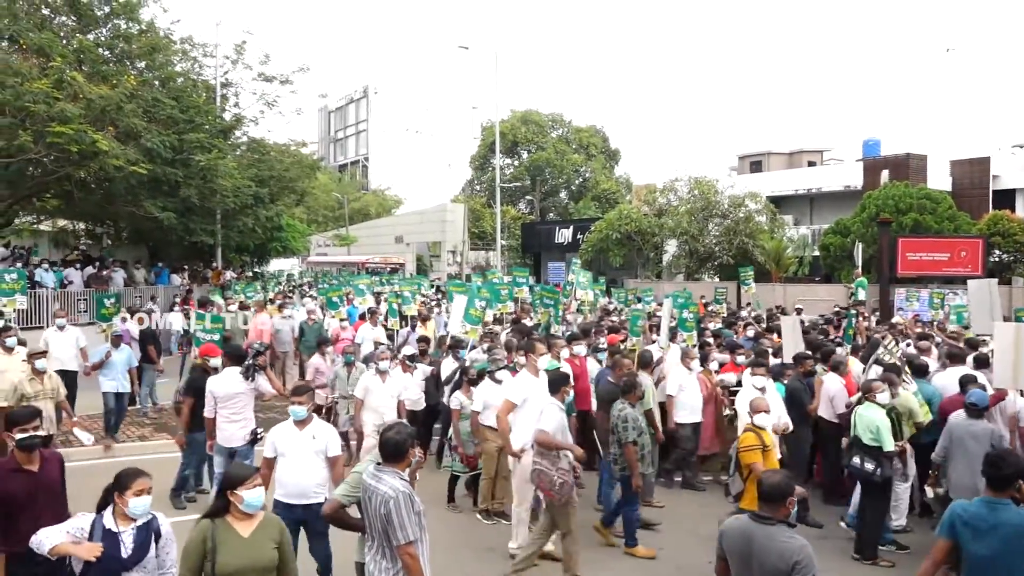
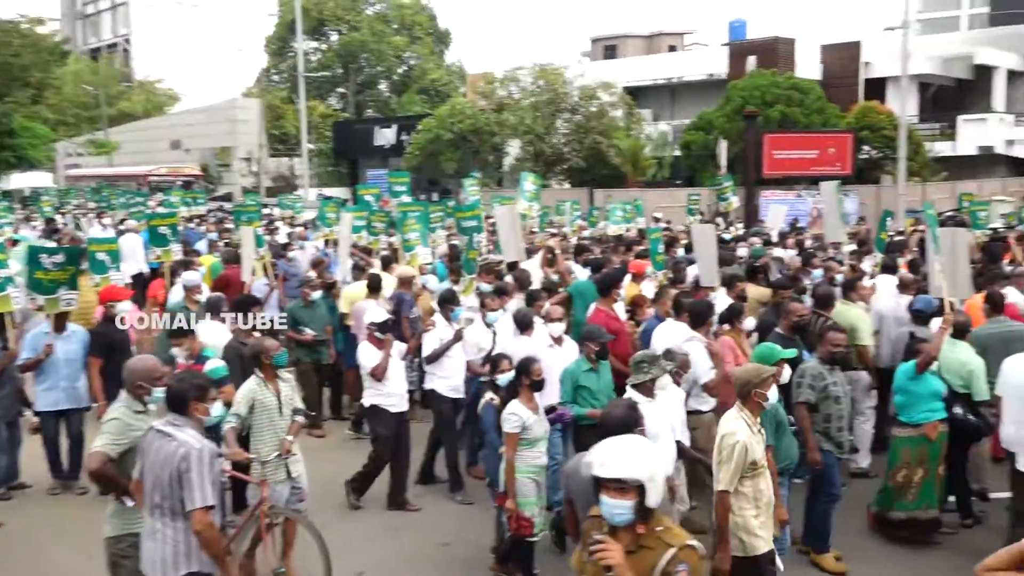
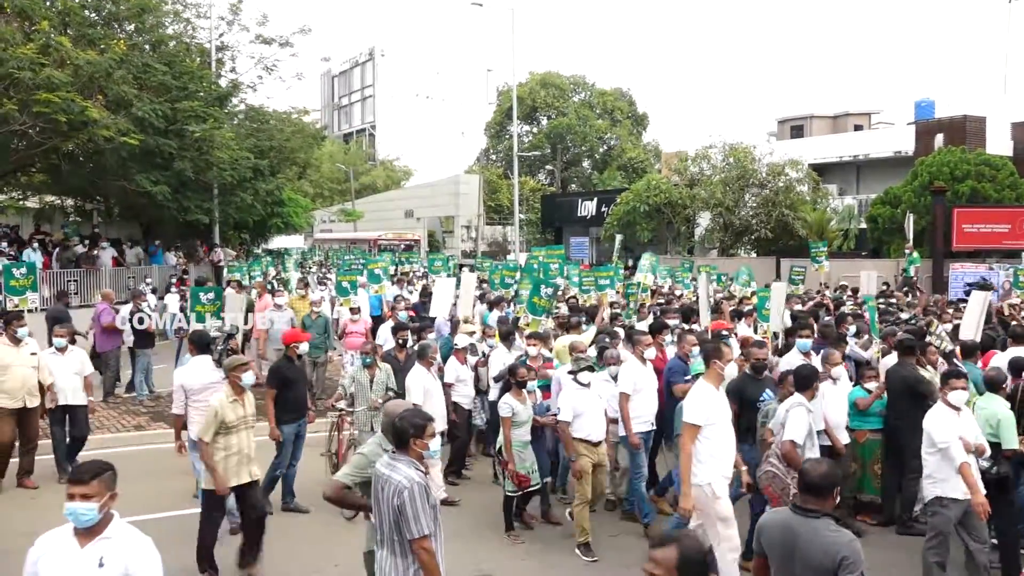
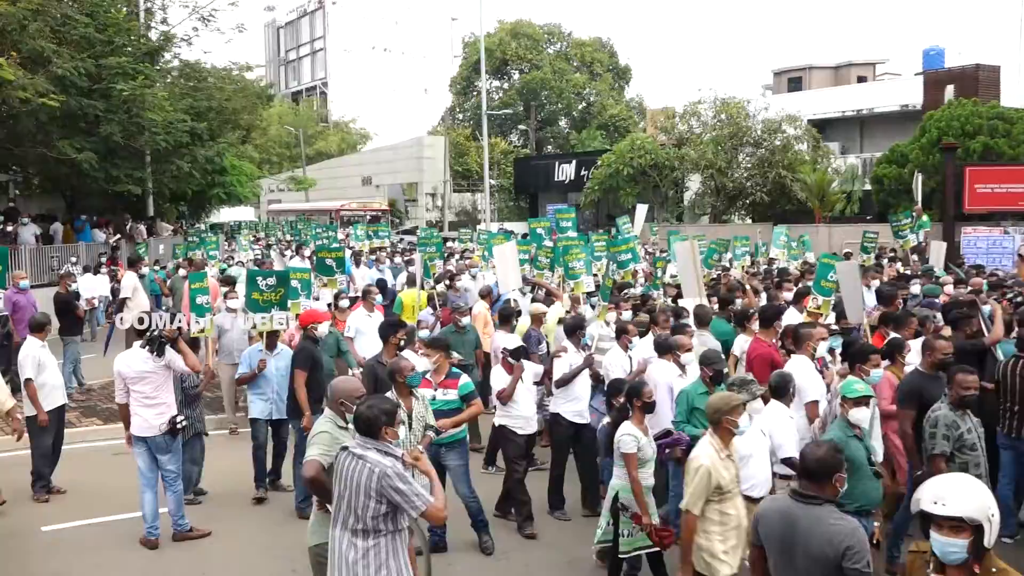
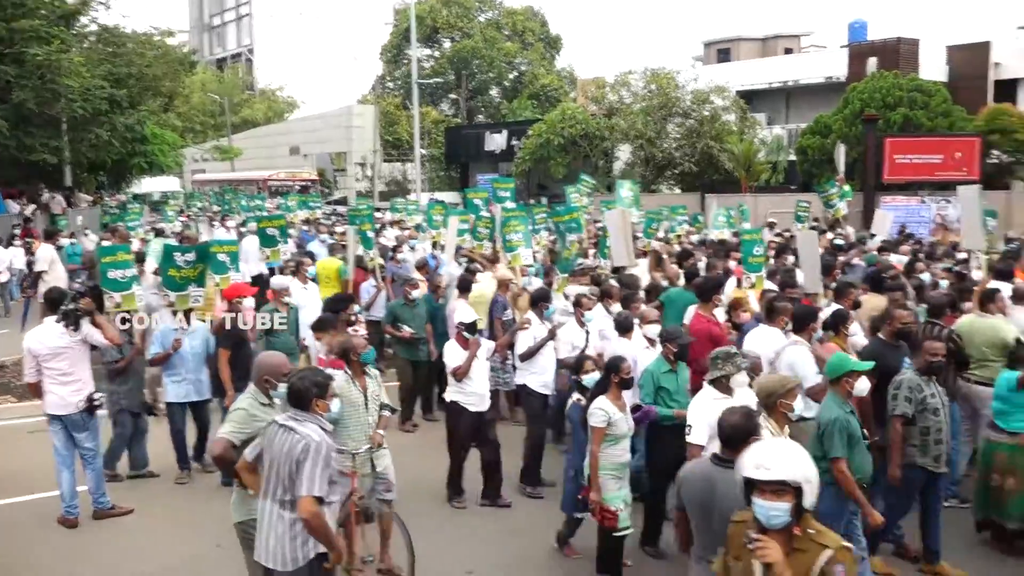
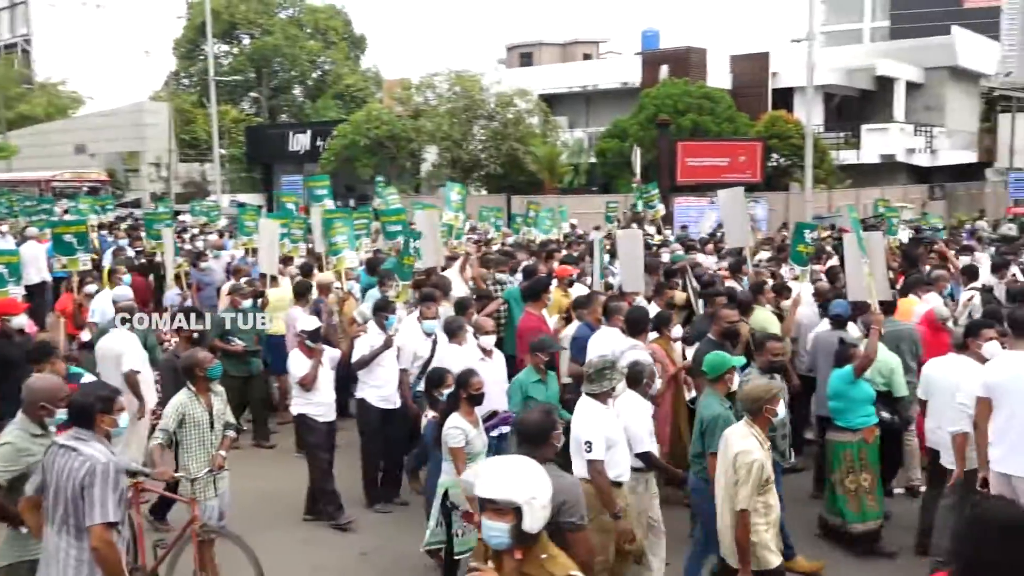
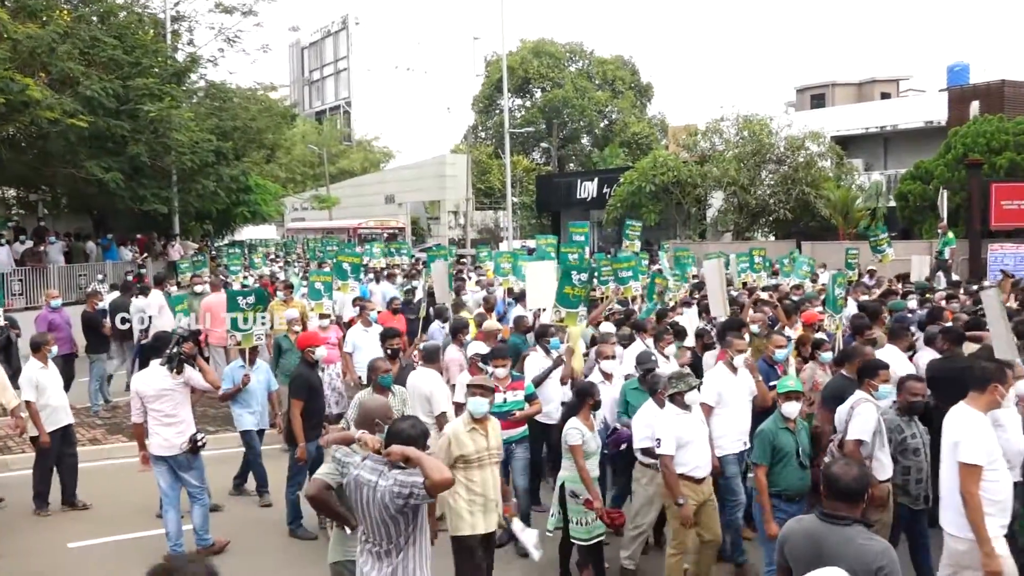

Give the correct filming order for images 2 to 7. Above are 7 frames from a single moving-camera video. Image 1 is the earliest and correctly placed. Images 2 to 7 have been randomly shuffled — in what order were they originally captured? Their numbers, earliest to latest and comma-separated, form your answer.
3, 7, 4, 5, 2, 6
